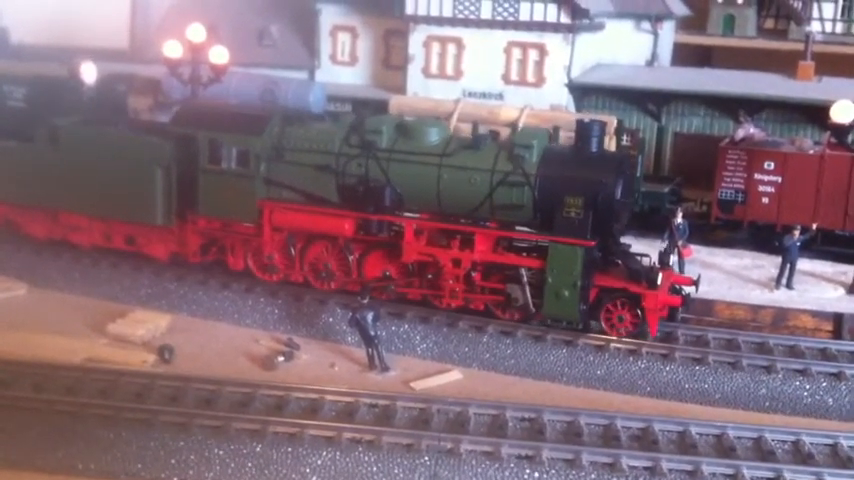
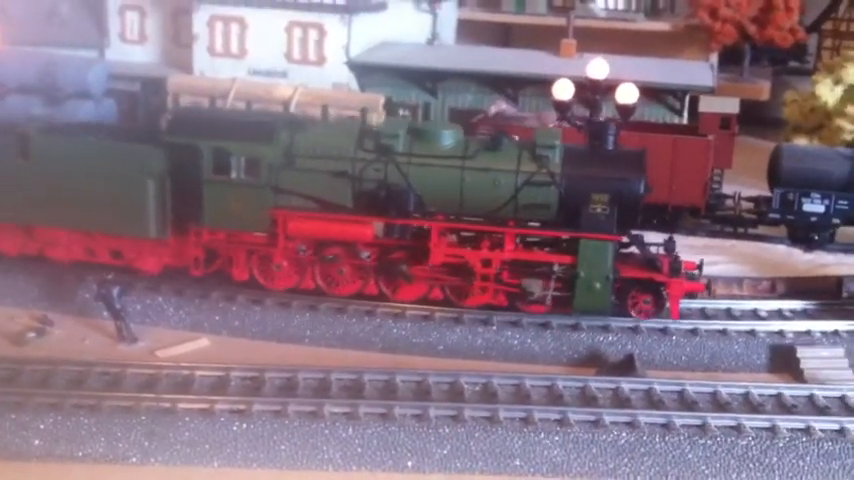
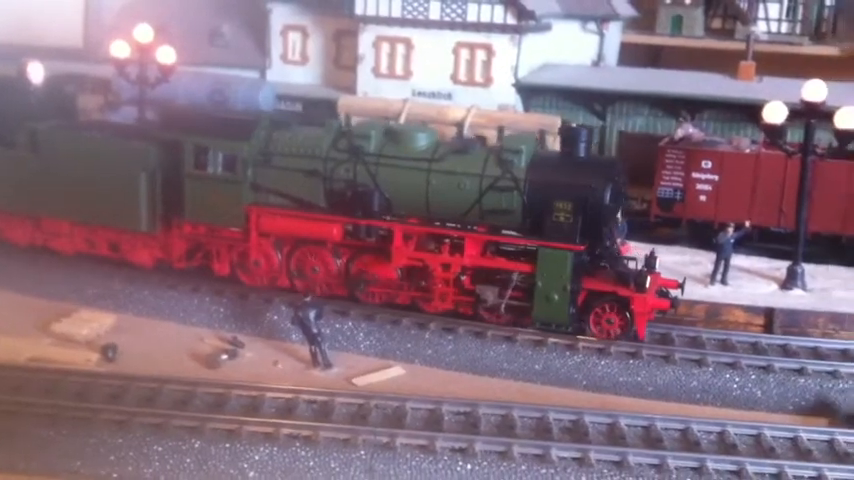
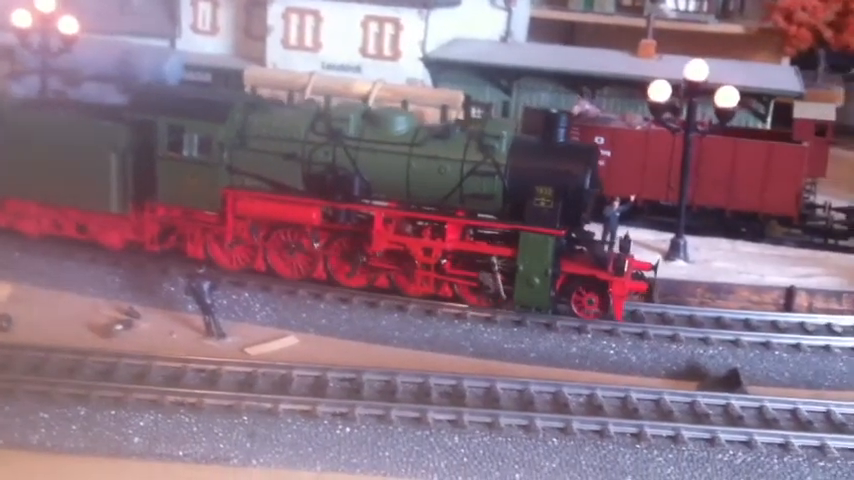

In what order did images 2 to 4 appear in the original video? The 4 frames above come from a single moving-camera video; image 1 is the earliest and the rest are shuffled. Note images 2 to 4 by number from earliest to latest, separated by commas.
3, 4, 2
